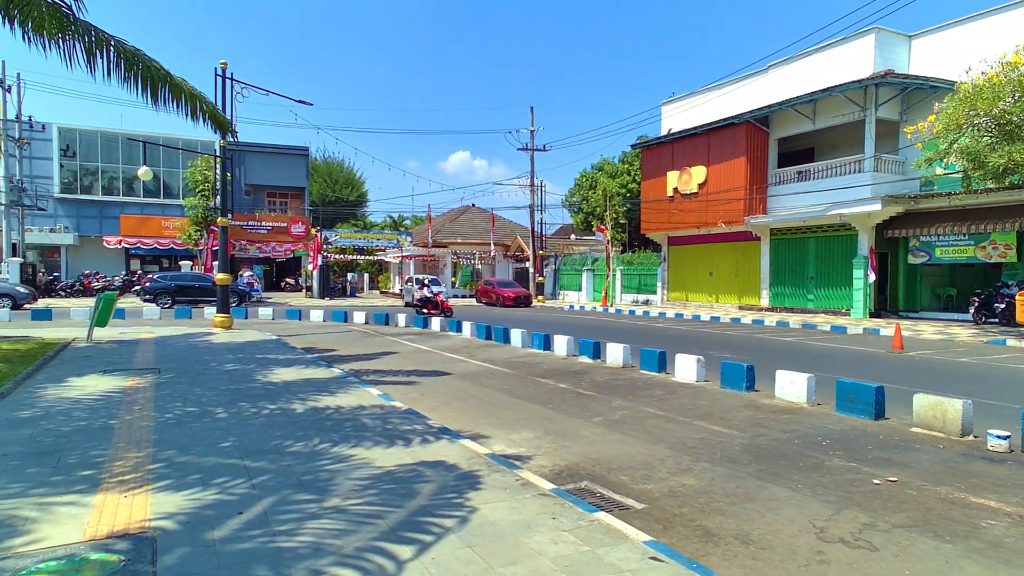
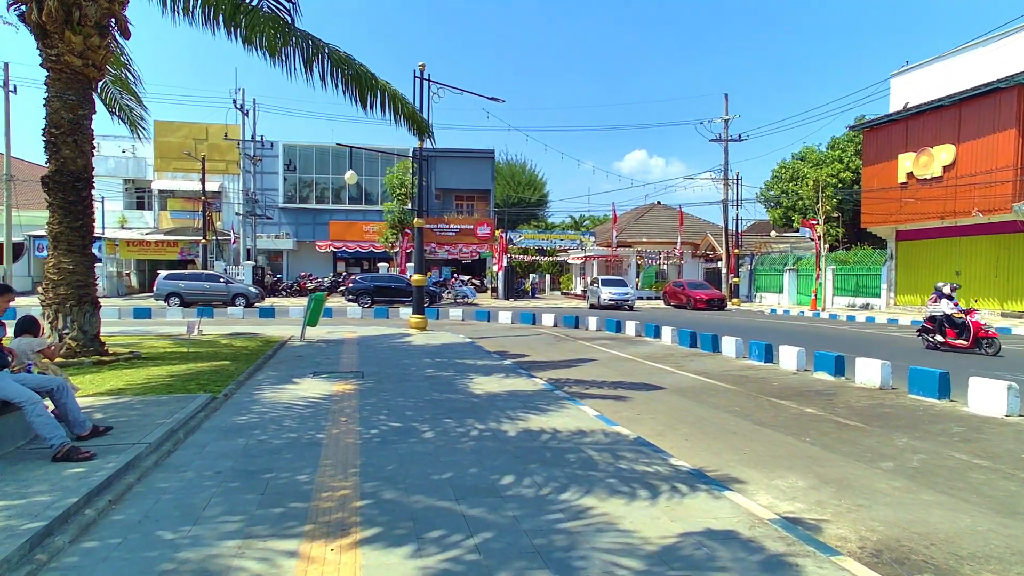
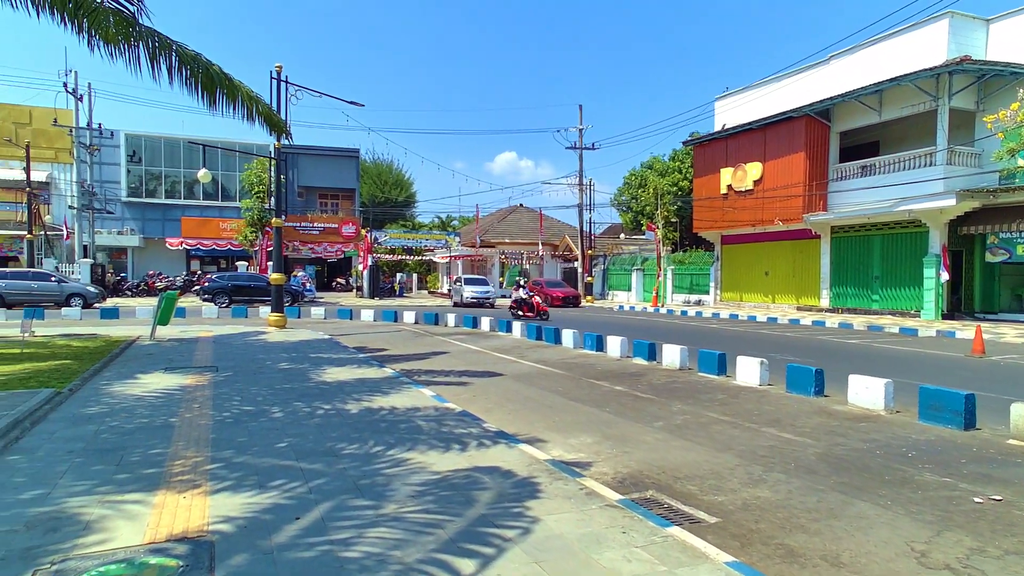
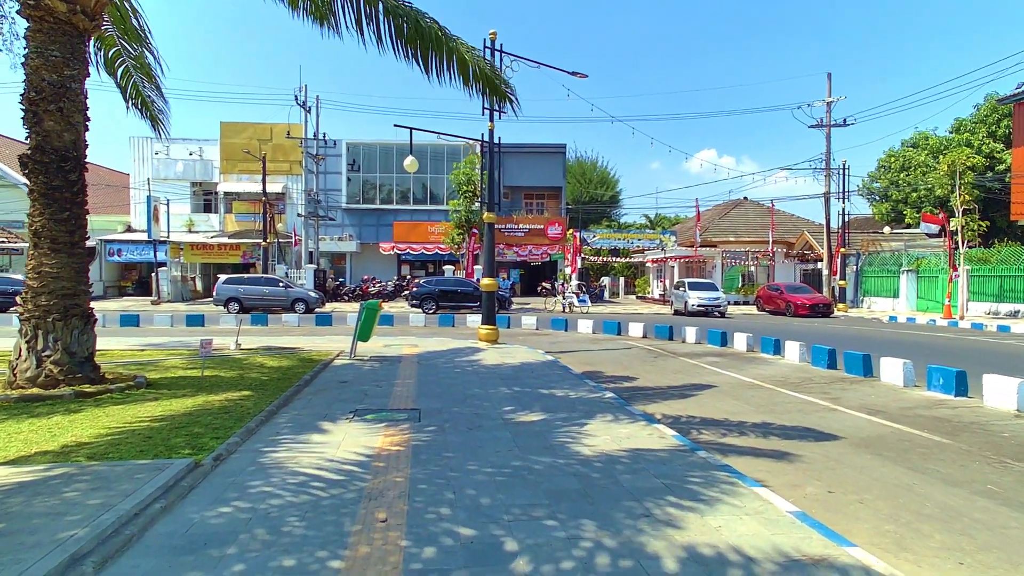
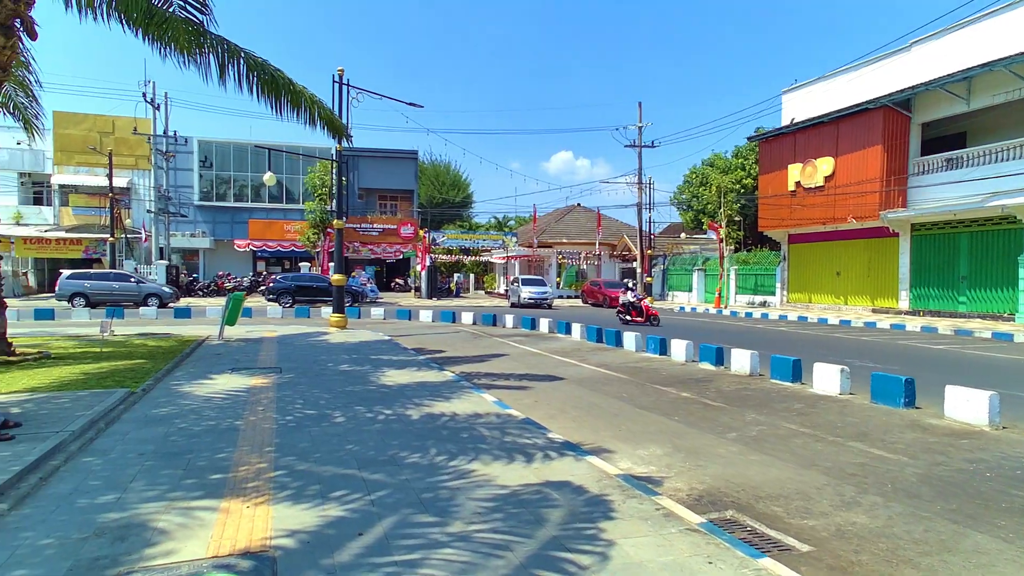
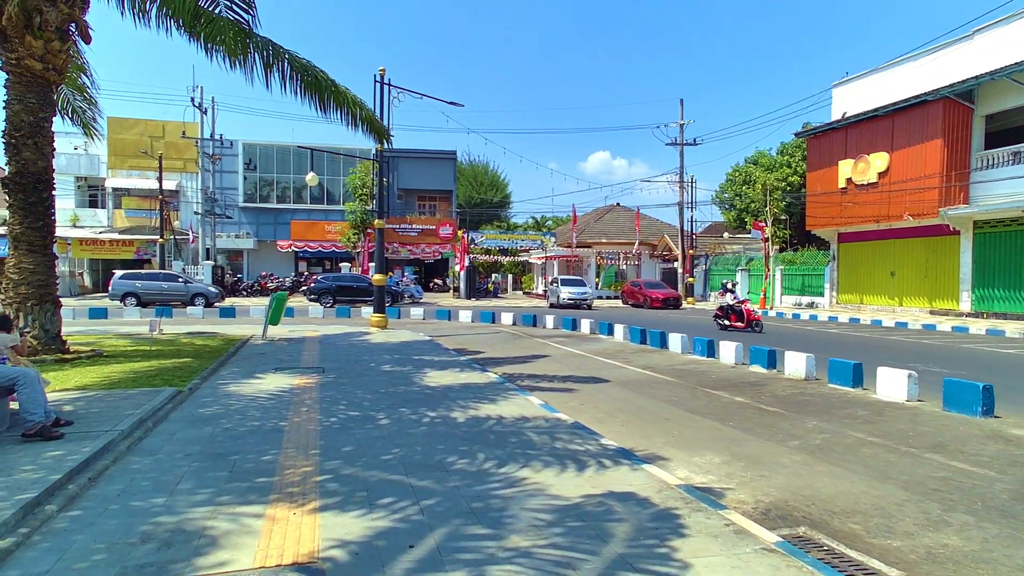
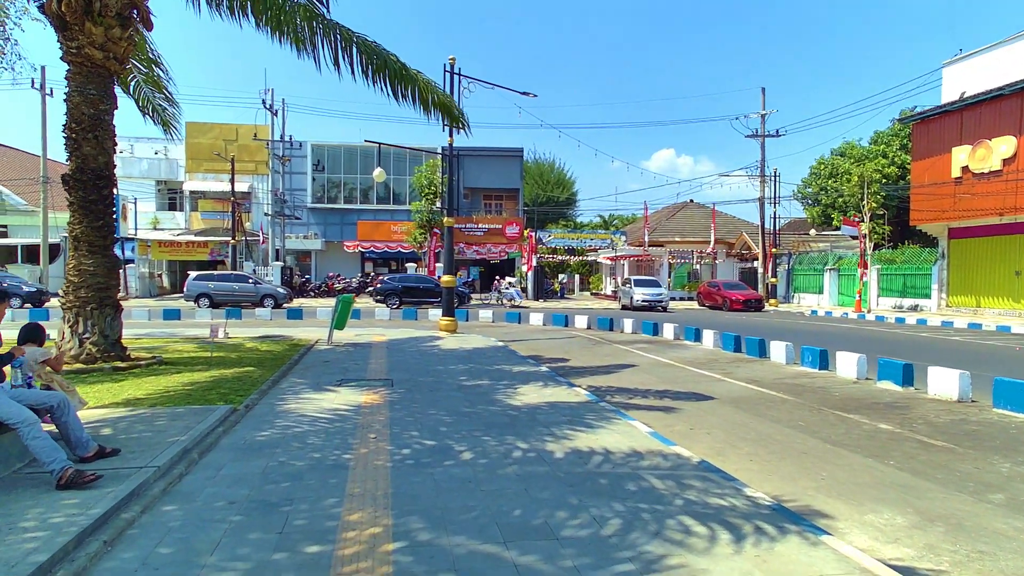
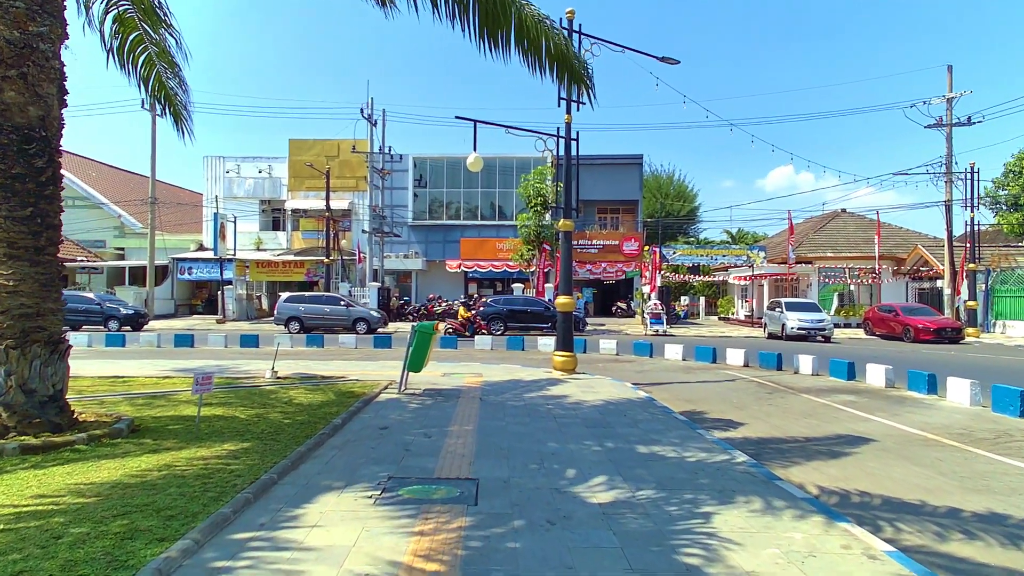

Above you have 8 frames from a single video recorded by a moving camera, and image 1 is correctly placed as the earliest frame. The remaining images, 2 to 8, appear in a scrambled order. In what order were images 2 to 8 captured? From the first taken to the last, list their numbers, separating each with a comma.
3, 5, 6, 2, 7, 4, 8
